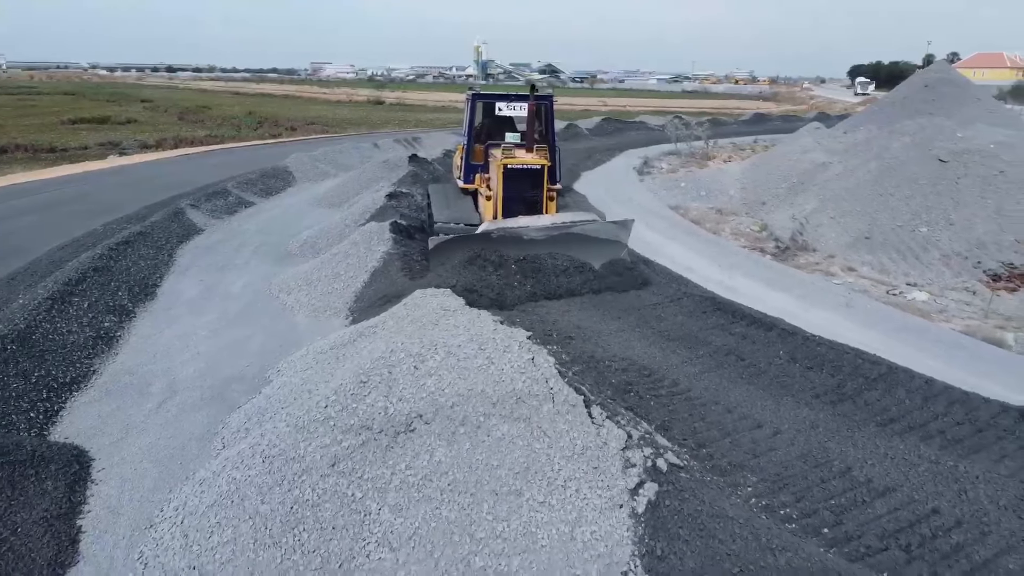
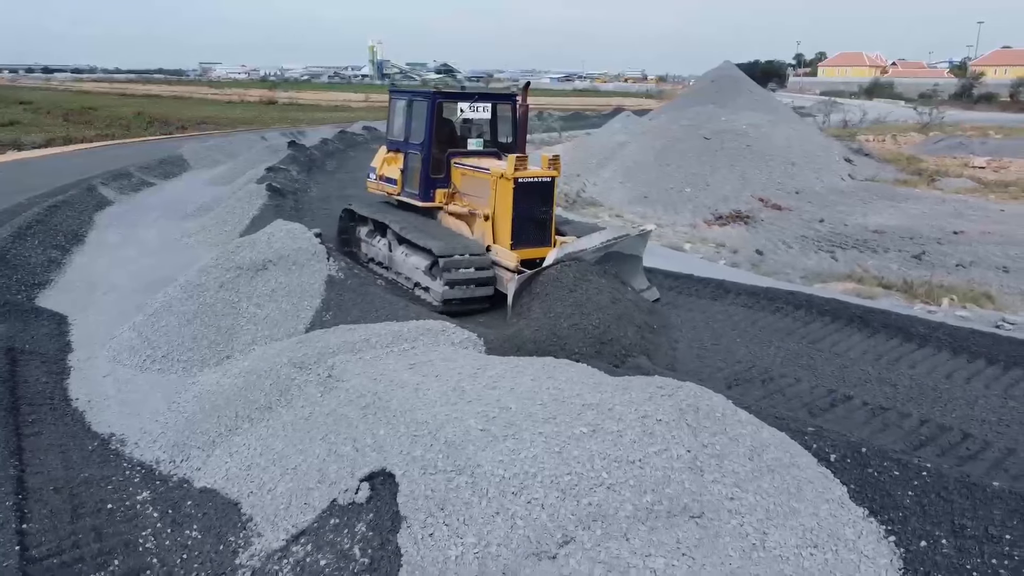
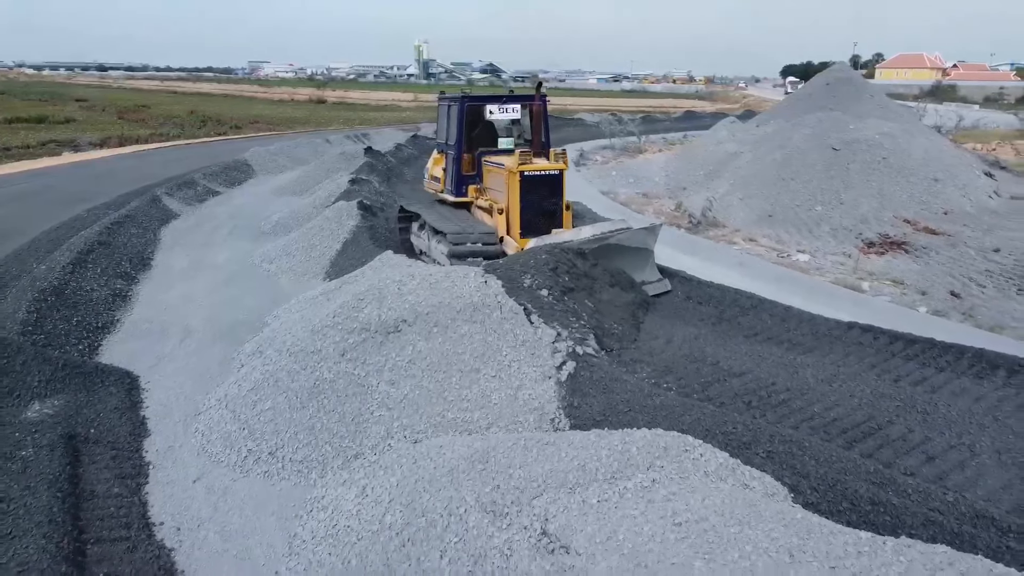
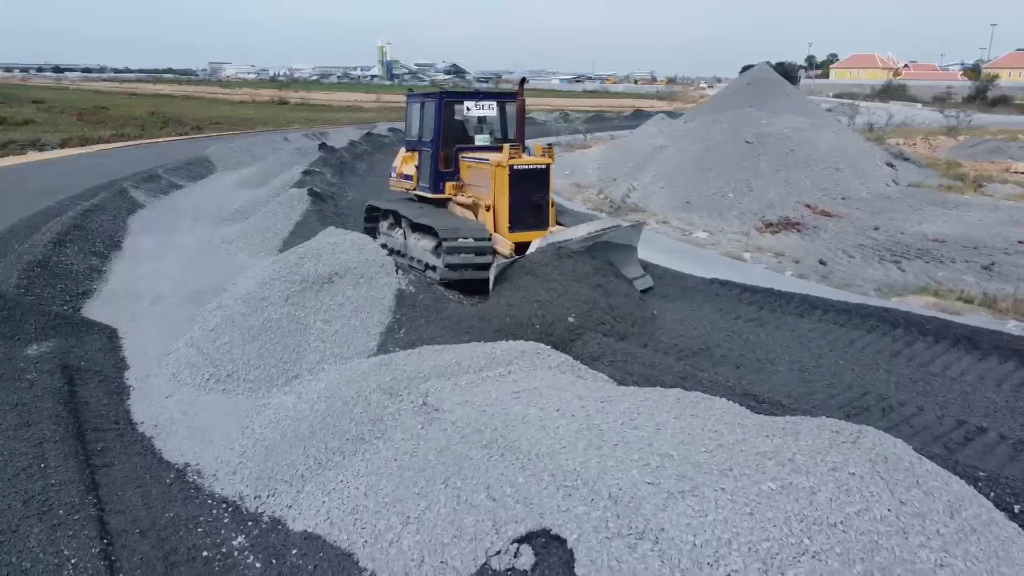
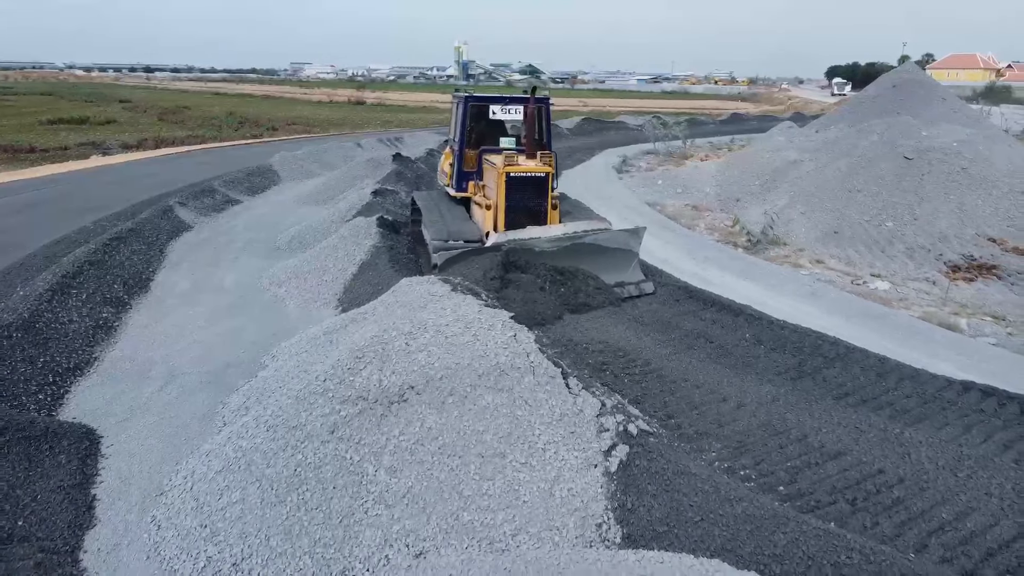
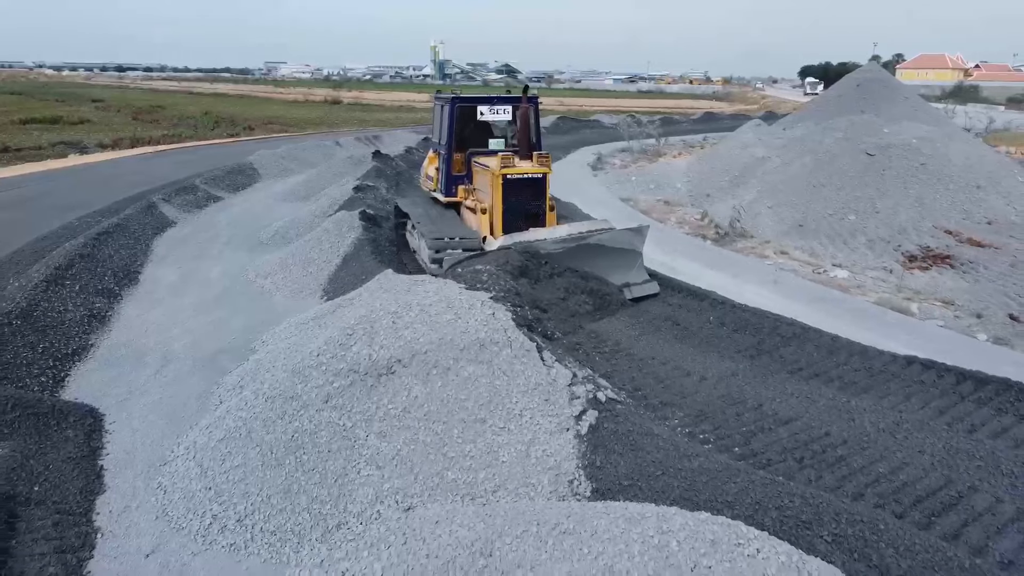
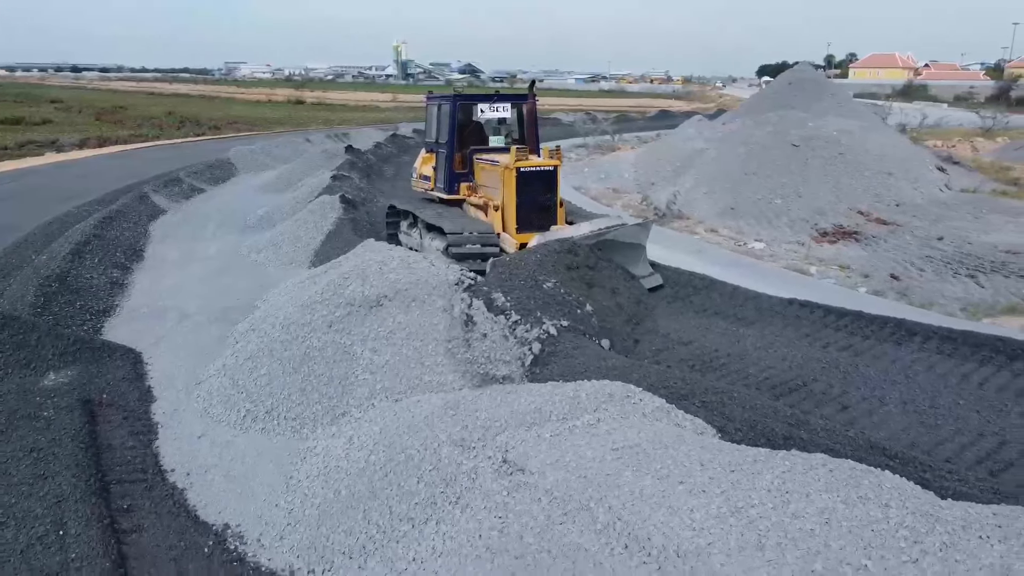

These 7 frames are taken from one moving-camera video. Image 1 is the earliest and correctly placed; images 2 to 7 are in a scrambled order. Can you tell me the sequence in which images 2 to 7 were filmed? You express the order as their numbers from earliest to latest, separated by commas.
5, 6, 3, 7, 4, 2
